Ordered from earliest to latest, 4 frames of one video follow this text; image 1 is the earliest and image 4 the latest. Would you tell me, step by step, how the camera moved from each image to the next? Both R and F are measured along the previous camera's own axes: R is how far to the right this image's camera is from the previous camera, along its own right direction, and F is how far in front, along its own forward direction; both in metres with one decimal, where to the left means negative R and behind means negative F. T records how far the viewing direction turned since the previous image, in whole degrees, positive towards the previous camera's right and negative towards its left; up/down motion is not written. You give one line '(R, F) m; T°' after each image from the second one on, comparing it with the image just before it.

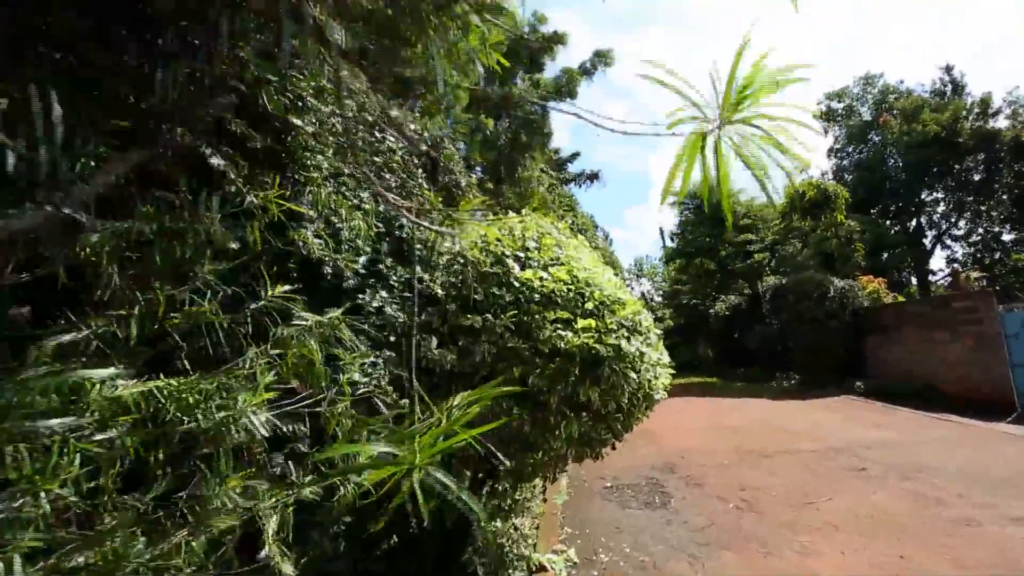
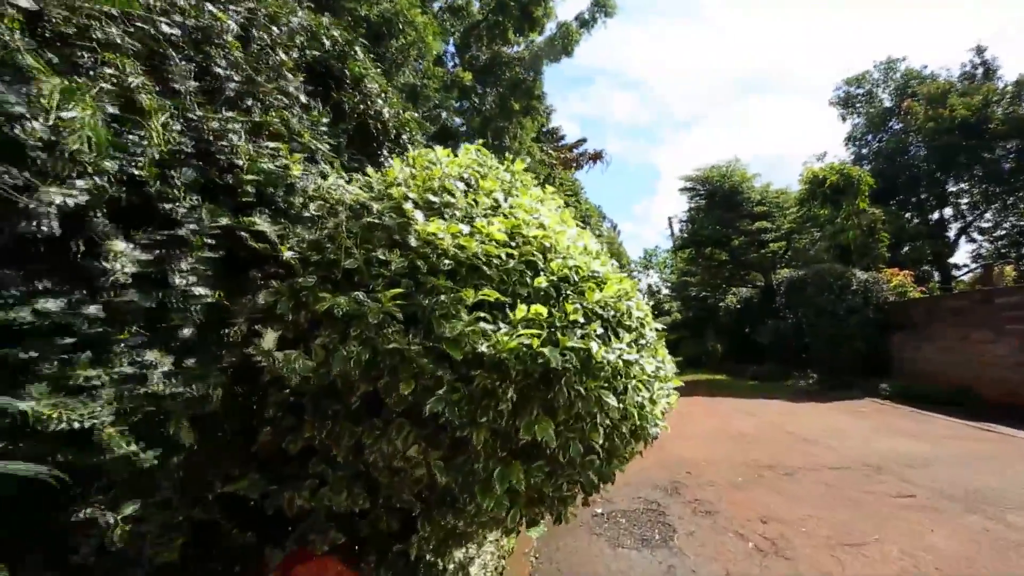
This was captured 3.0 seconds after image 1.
(+0.3, +1.0) m; -1°
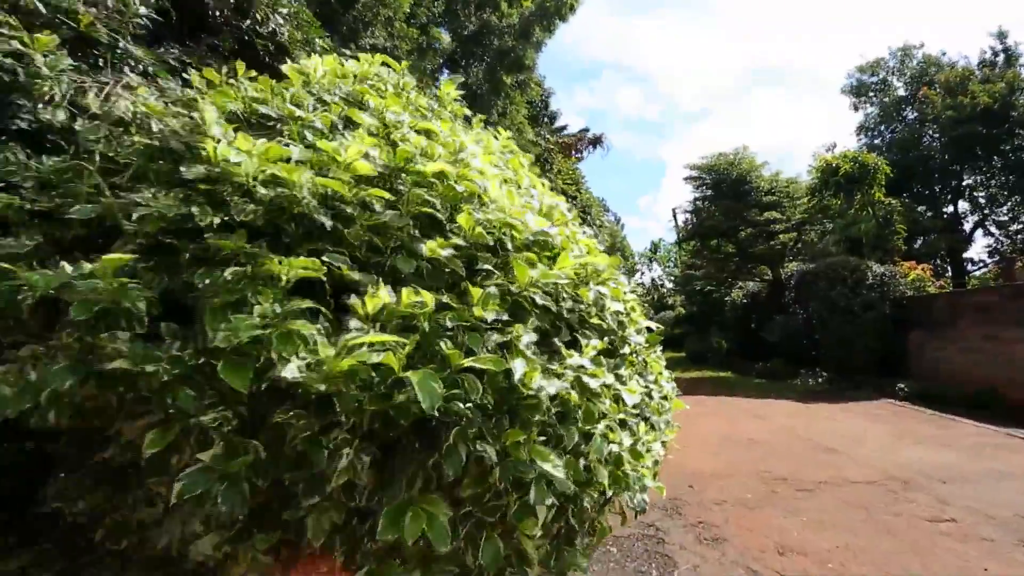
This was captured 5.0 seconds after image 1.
(+0.2, +0.7) m; 0°
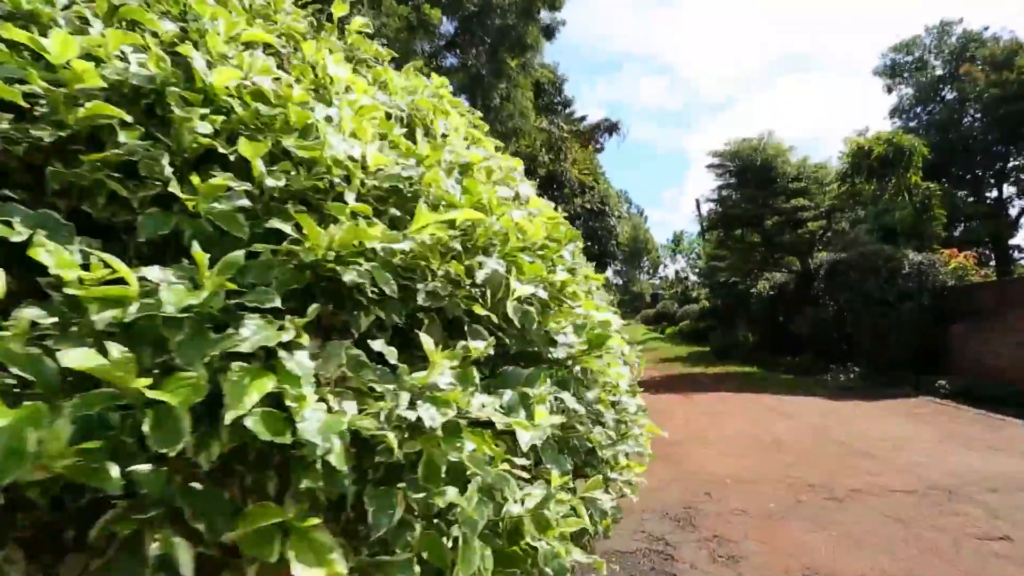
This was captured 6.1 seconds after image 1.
(+0.2, +0.3) m; -3°
